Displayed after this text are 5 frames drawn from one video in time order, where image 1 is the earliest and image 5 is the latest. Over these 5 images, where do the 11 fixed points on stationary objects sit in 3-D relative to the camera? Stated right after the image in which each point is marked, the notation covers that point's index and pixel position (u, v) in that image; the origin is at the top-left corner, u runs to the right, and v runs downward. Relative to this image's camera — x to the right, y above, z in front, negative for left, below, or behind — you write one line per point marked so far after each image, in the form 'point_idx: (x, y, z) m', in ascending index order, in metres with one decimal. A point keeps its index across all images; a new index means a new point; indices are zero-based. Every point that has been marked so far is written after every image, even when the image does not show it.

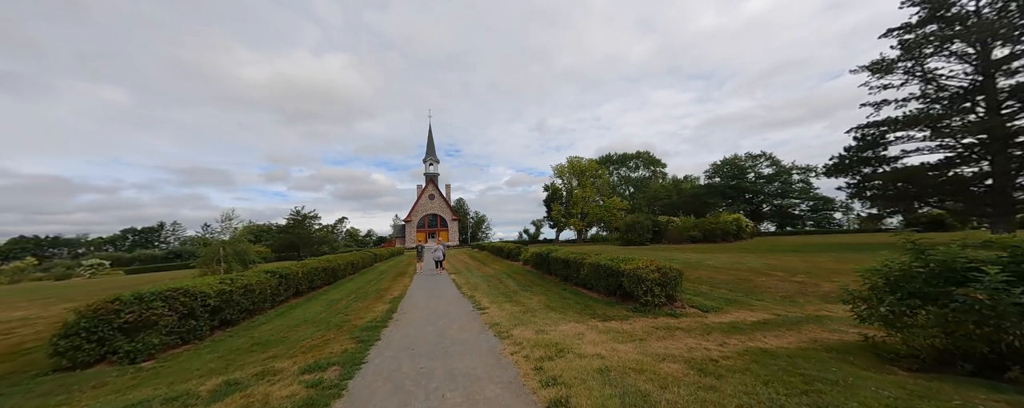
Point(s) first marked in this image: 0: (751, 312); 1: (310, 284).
0: (+5.0, -2.3, +6.6) m
1: (-8.9, -3.5, +13.8) m
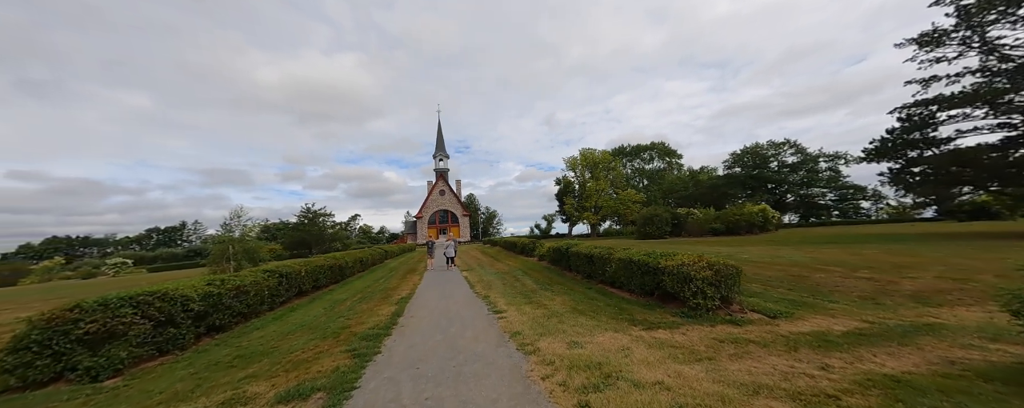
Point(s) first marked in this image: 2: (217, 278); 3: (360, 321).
0: (+5.4, -1.9, +5.3) m
1: (-8.2, -3.3, +13.0) m
2: (-7.5, -1.9, +8.0) m
3: (-3.7, -2.8, +7.7) m
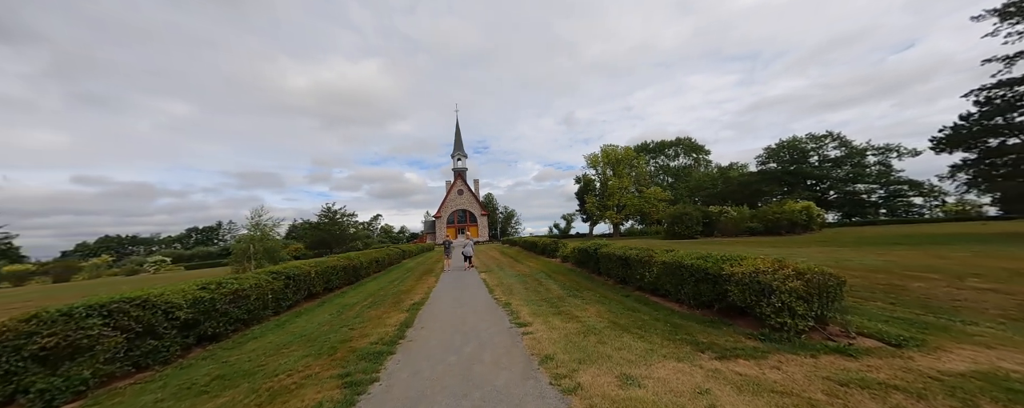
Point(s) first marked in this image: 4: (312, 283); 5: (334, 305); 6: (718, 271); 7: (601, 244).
0: (+5.8, -1.8, +3.8) m
1: (-7.3, -3.2, +12.3) m
2: (-6.9, -1.8, +7.3) m
3: (-3.2, -2.7, +6.7) m
4: (-7.2, -2.8, +11.2) m
5: (-5.8, -3.3, +10.3) m
6: (+3.8, -1.2, +5.8) m
7: (+3.5, -1.6, +12.3) m
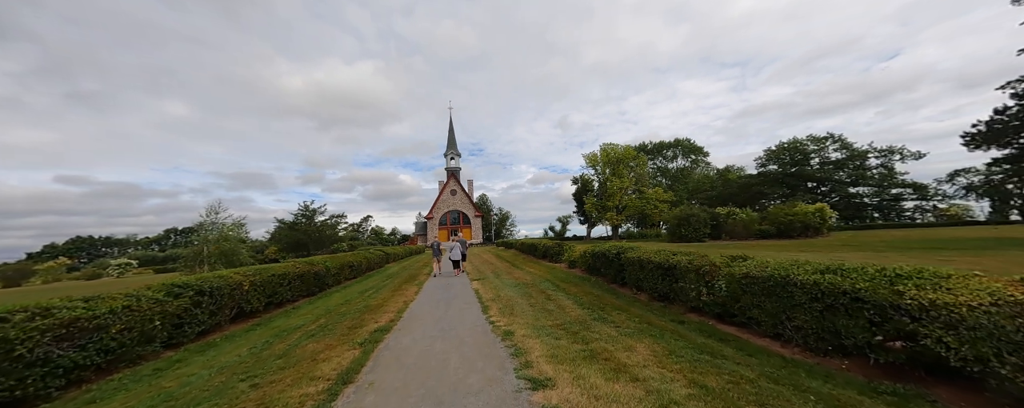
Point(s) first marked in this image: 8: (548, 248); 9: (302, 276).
0: (+6.0, -1.5, +1.3) m
1: (-7.3, -2.9, +9.5) m
2: (-6.8, -1.4, +4.5) m
3: (-3.1, -2.4, +4.0) m
4: (-7.2, -2.5, +8.4) m
5: (-5.8, -3.0, +7.5) m
6: (+3.9, -1.0, +3.3) m
7: (+3.5, -1.4, +9.7) m
8: (+2.3, -2.8, +19.6) m
9: (-7.6, -2.6, +11.4) m
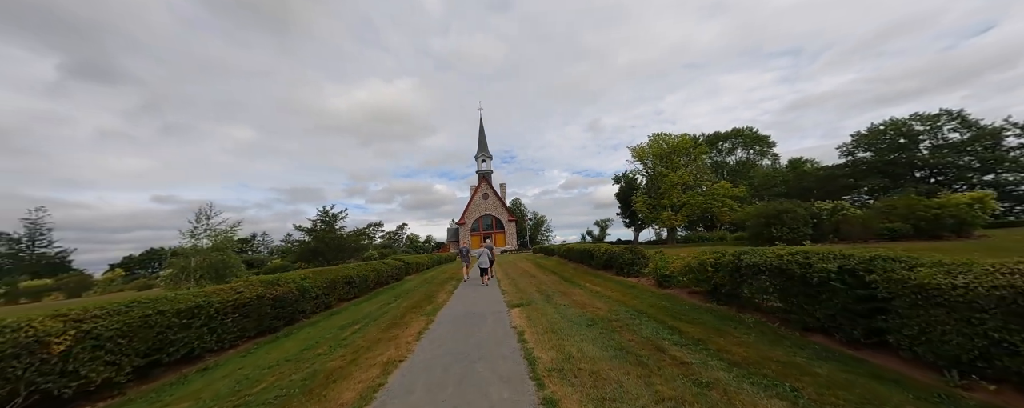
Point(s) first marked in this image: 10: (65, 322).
0: (+6.3, -0.7, -4.3) m
1: (-6.0, -2.5, +5.2) m
2: (-6.1, -1.0, +0.3) m
3: (-2.4, -1.9, -0.7) m
4: (-6.0, -2.2, +4.2) m
5: (-4.7, -2.6, +3.1) m
6: (+4.4, -0.2, -2.1) m
7: (+4.7, -0.7, +4.3) m
8: (+4.6, -2.4, +14.2) m
9: (-6.1, -2.3, +7.2) m
10: (-6.2, -1.6, +4.4) m
